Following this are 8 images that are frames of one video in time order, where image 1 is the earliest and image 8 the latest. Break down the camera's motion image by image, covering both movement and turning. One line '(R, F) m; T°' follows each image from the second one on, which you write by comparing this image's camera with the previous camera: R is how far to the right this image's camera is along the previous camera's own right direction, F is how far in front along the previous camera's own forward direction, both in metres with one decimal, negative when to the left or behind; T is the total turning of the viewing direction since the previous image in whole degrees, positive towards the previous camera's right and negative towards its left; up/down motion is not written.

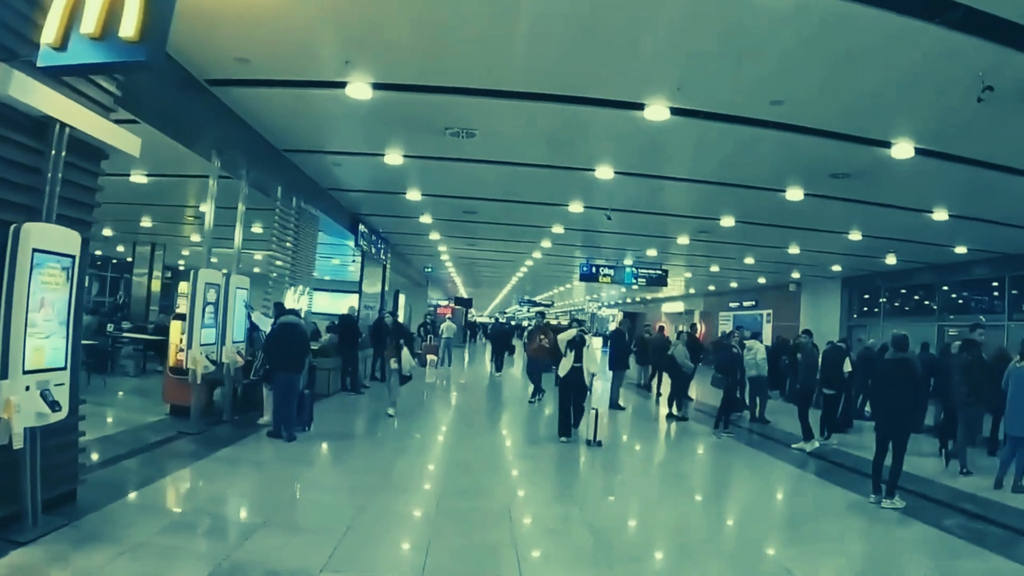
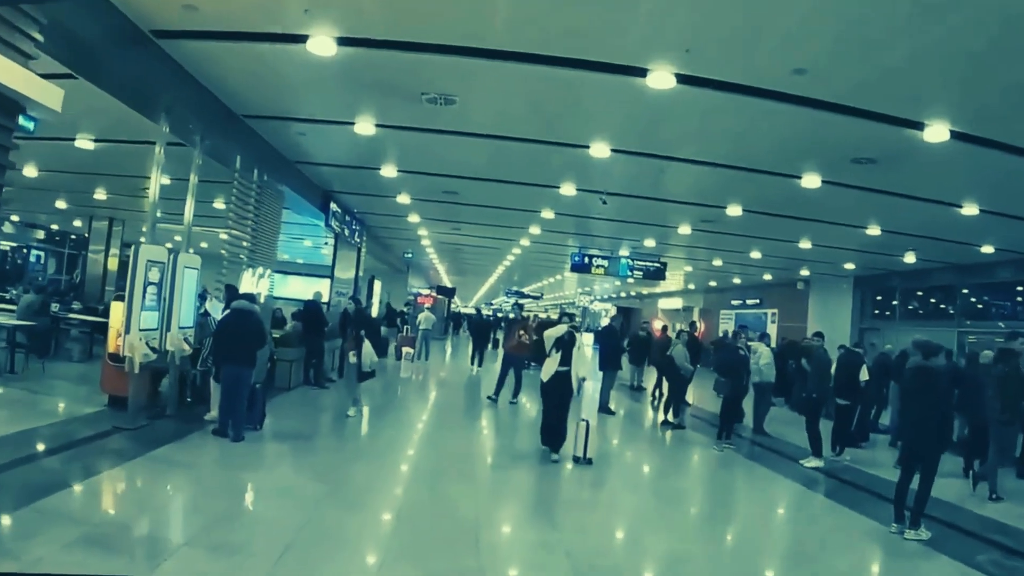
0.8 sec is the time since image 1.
(+0.2, +0.9) m; 0°
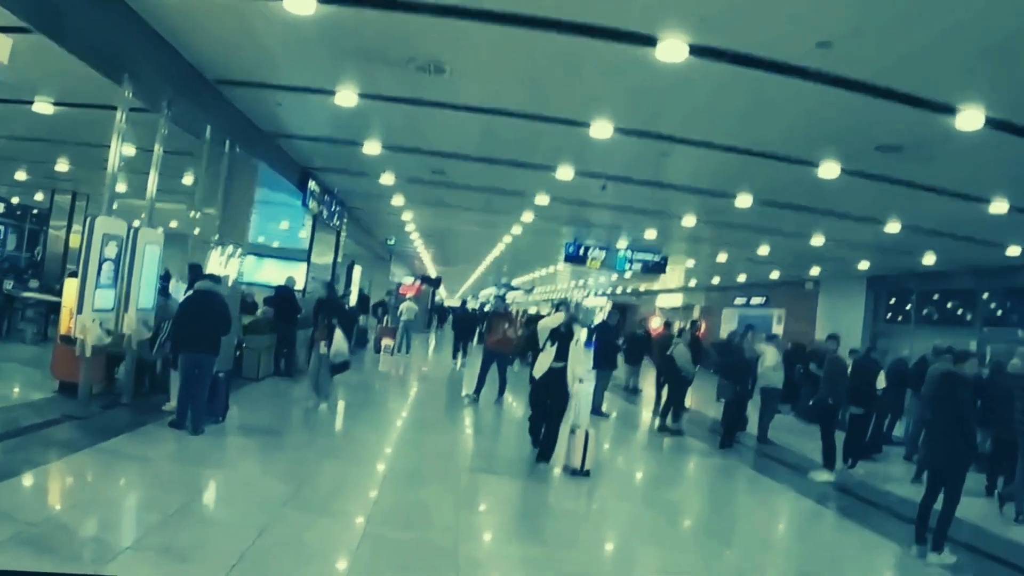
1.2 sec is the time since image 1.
(0.0, +0.7) m; +1°
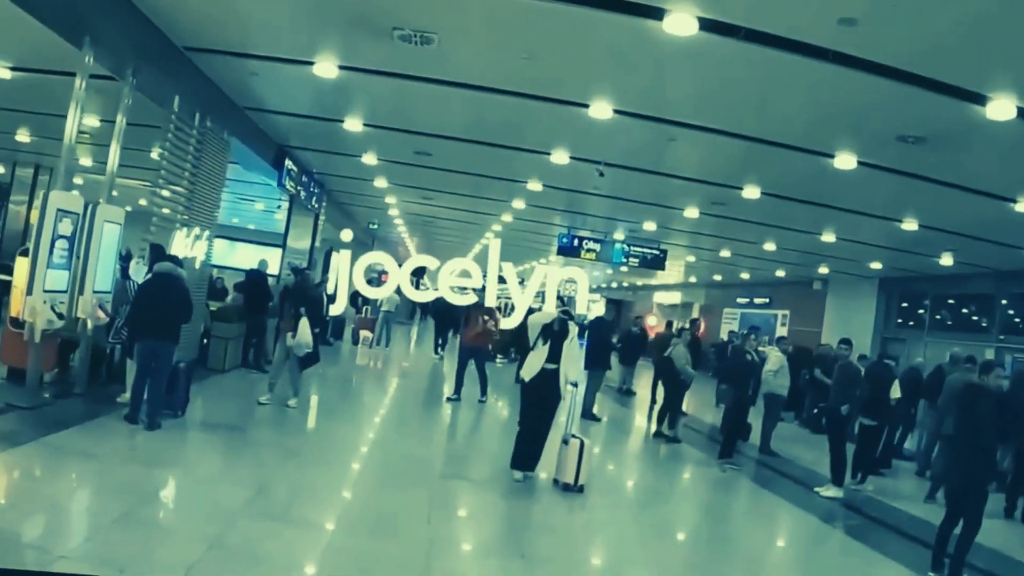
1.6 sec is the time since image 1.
(0.0, +0.6) m; 0°
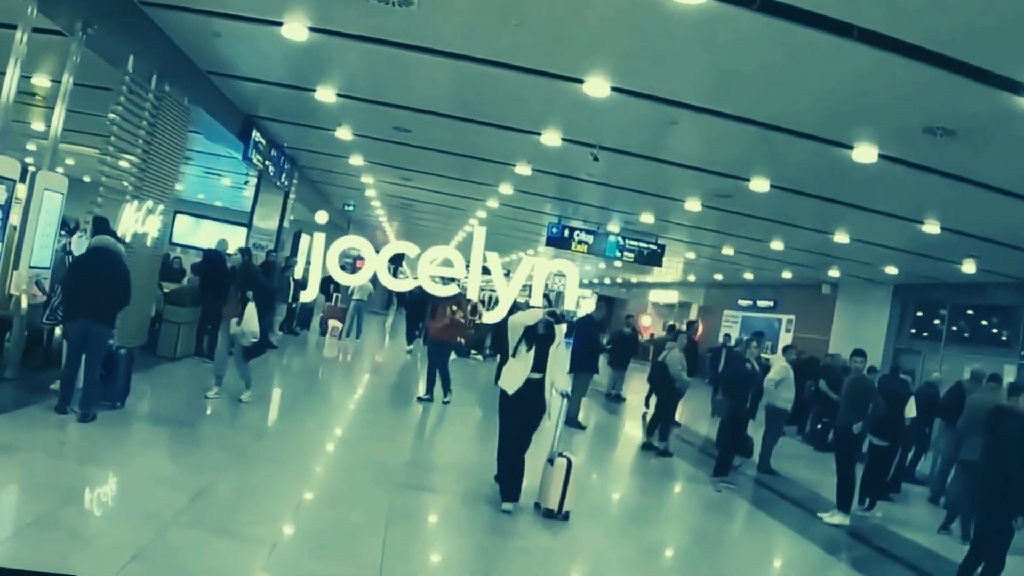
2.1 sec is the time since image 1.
(+0.1, +0.7) m; 0°
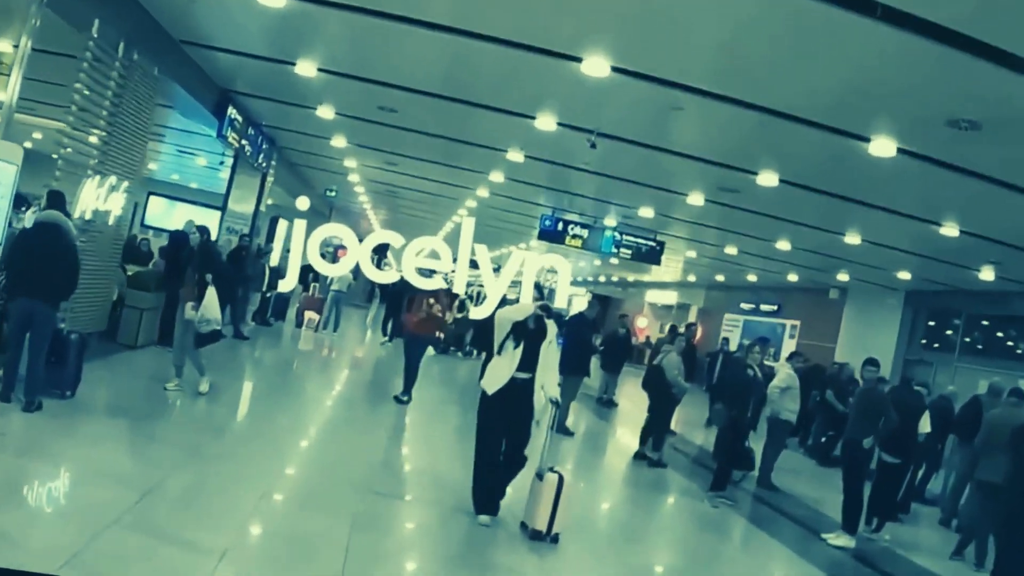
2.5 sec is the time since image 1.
(+0.1, +0.5) m; 0°
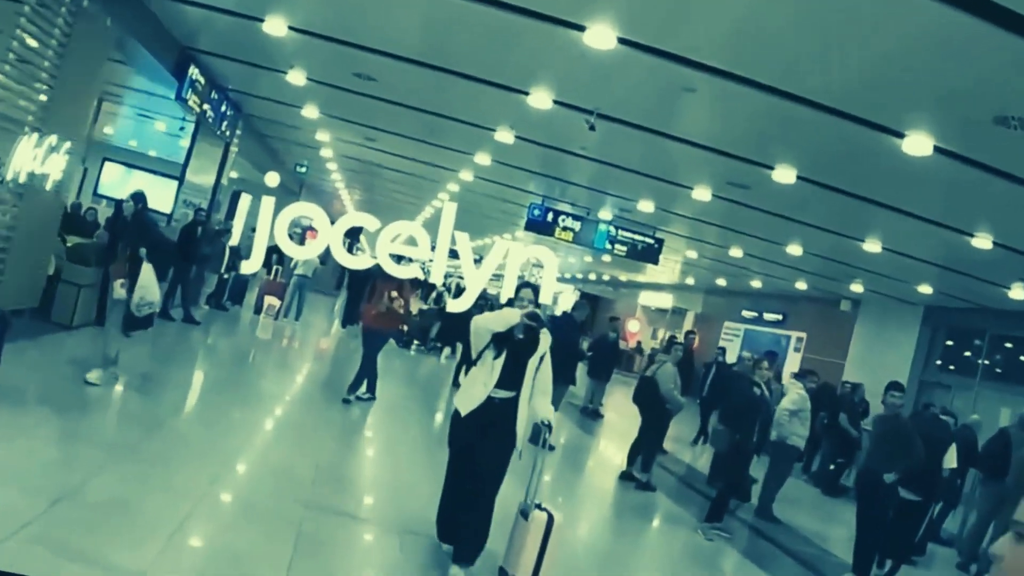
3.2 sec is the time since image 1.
(+0.1, +0.7) m; +1°
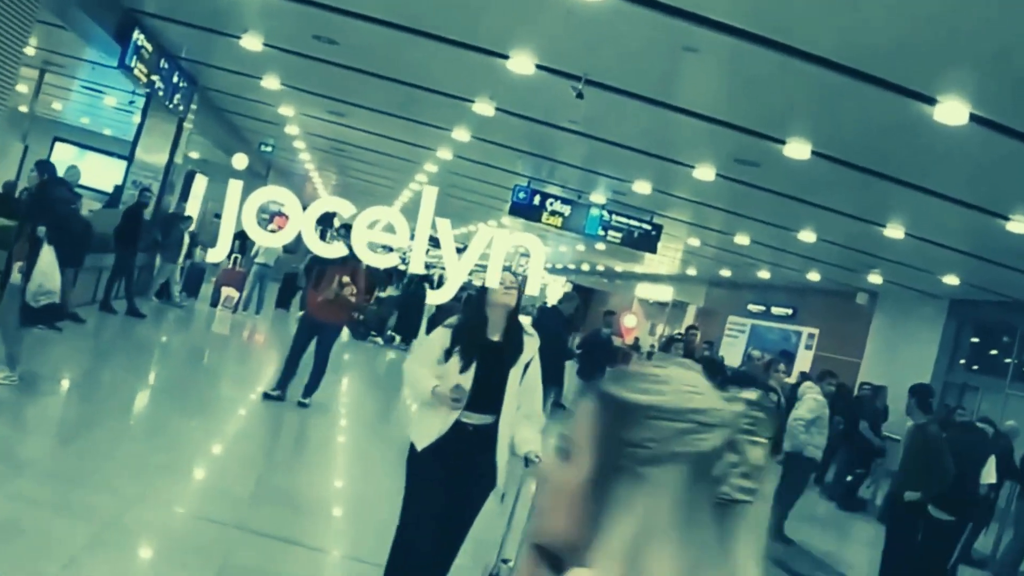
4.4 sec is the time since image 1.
(+0.1, +0.6) m; 0°
